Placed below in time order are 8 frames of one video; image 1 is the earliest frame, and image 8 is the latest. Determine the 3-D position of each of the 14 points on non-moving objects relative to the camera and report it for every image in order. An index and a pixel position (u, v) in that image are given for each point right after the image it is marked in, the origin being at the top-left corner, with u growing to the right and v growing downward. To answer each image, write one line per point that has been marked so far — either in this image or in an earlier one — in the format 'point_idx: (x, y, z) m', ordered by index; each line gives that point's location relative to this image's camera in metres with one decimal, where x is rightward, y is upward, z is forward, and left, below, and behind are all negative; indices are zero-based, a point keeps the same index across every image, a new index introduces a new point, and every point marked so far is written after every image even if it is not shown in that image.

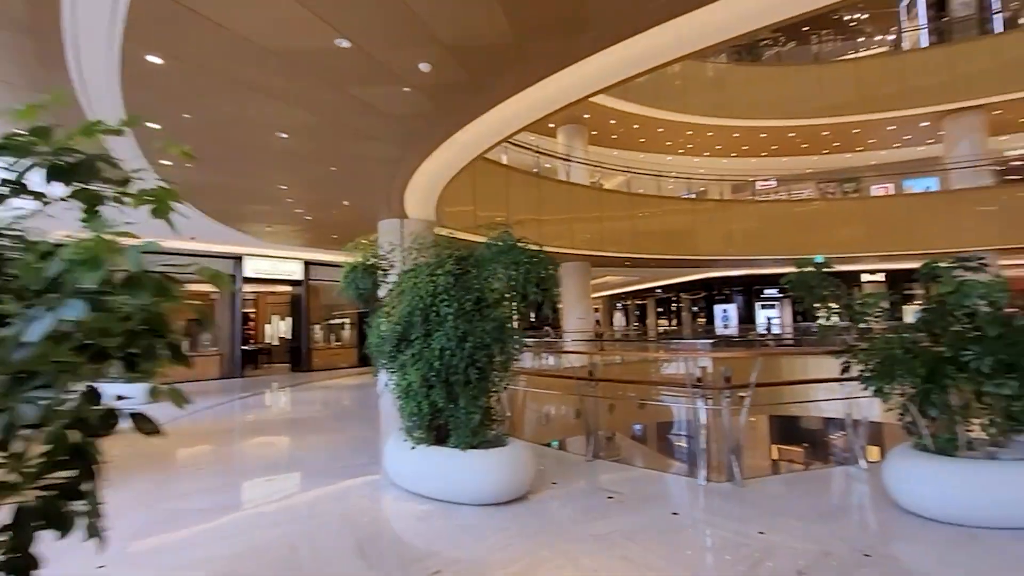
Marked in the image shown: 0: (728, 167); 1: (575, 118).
0: (+7.6, +4.3, +16.9) m
1: (+1.8, +4.7, +13.4) m
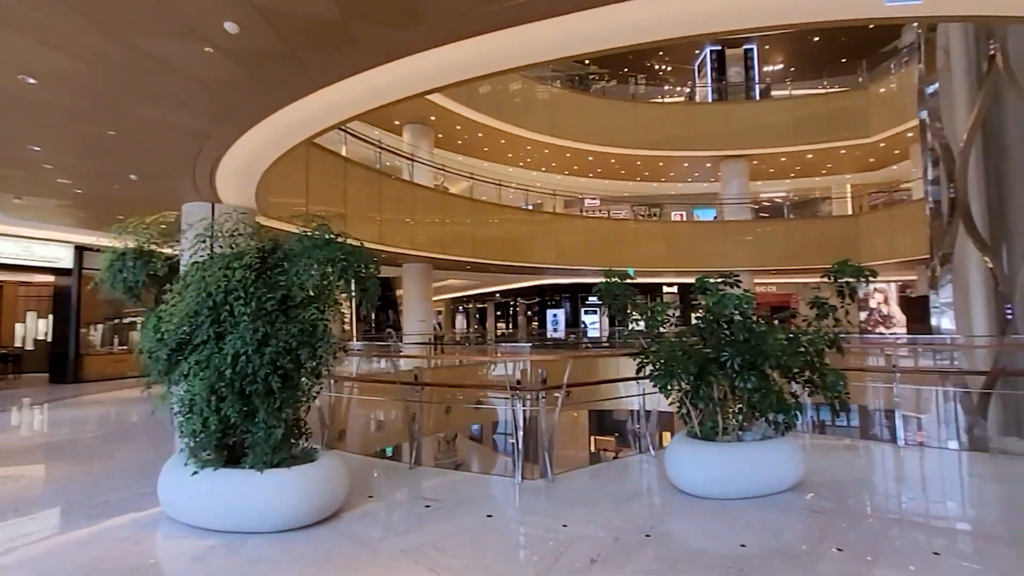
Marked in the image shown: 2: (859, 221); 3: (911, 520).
0: (+1.9, +4.0, +18.4) m
1: (-2.5, +4.7, +13.3) m
2: (+10.9, +2.1, +15.2) m
3: (+2.6, -1.5, +3.0) m
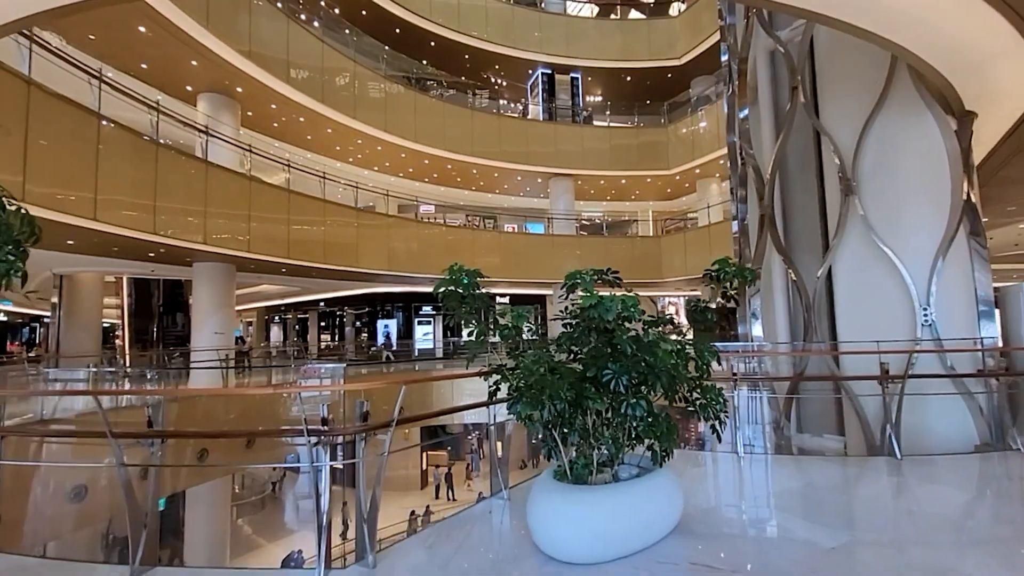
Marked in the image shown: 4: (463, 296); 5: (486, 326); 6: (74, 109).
0: (-4.2, +3.7, +17.2) m
1: (-6.6, +4.5, +11.0) m
2: (+5.3, +1.6, +17.2) m
3: (+1.5, -1.5, +2.9) m
4: (-0.3, 0.0, +3.0) m
5: (-0.1, -0.2, +3.0) m
6: (-6.2, +2.5, +6.7) m
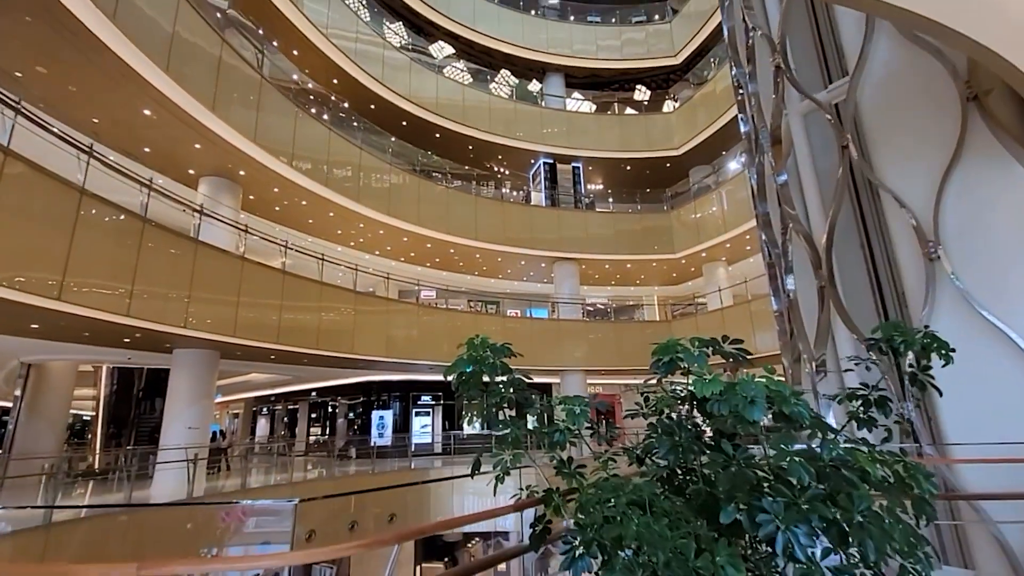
0: (-4.1, +0.6, +16.9) m
1: (-6.5, +2.6, +10.8) m
2: (+5.5, -1.3, +16.5) m
3: (+1.7, -1.8, +1.8) m
4: (-0.1, -0.4, +2.2) m
5: (0.0, -0.6, +2.2) m
6: (-6.0, +1.4, +6.3) m
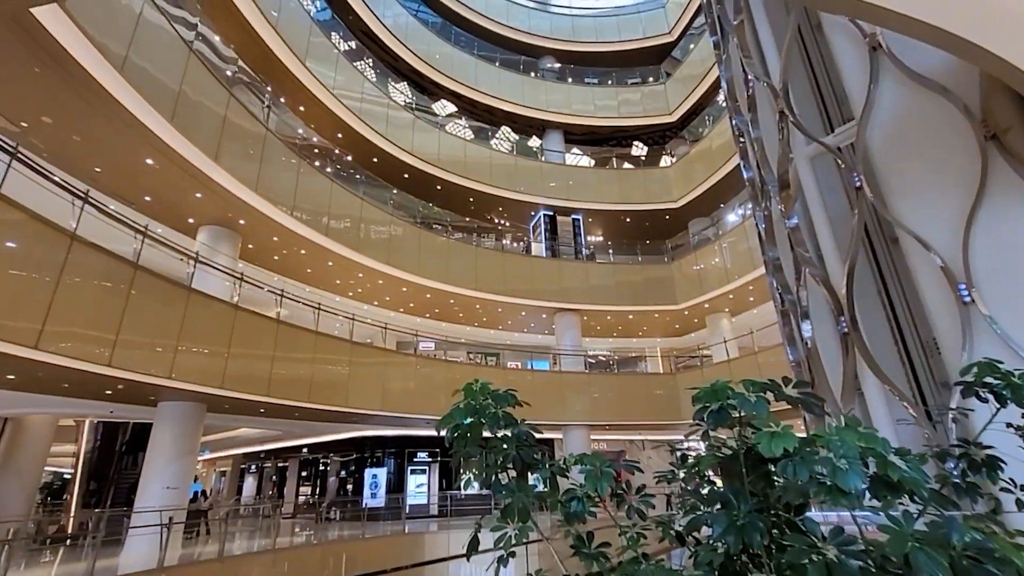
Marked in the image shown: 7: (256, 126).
0: (-4.1, -1.1, +16.6) m
1: (-6.5, +1.5, +10.8) m
2: (+5.5, -3.0, +16.0) m
3: (+1.7, -1.9, +1.3) m
4: (-0.1, -0.6, +1.9) m
5: (0.0, -0.7, +1.8) m
6: (-6.0, +0.8, +6.1) m
7: (-5.8, +3.7, +10.9) m
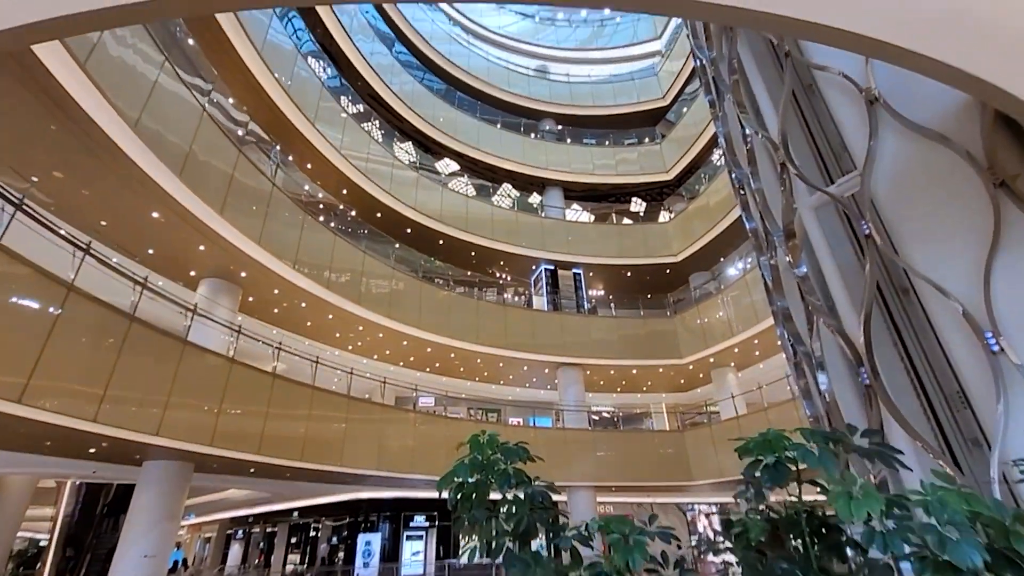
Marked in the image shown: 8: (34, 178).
0: (-4.0, -2.9, +16.2) m
1: (-6.4, +0.3, +10.8) m
2: (+5.6, -4.8, +15.4) m
3: (+1.8, -2.0, +1.0) m
4: (-0.1, -0.7, +1.7) m
5: (+0.1, -0.9, +1.6) m
6: (-5.9, +0.1, +6.1) m
7: (-5.8, +2.5, +11.1) m
8: (-8.1, +1.9, +8.1) m
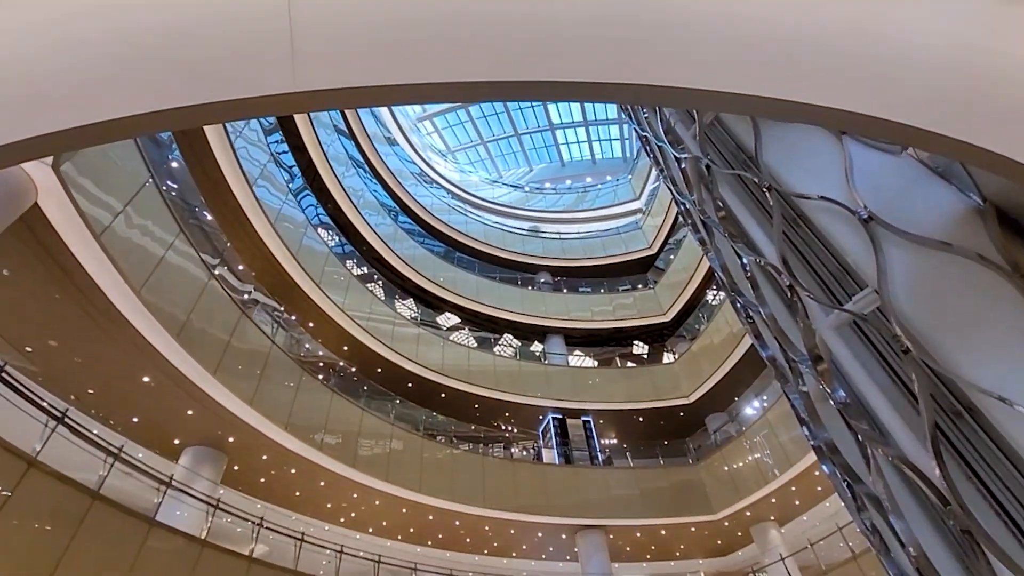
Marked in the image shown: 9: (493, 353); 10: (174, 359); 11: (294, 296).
0: (-3.6, -7.8, +14.2) m
1: (-6.3, -3.2, +10.0) m
2: (+6.0, -8.8, +12.9) m
3: (+1.9, -1.9, 0.0) m
4: (0.0, -1.0, +1.1) m
5: (+0.2, -1.1, +1.0) m
6: (-5.8, -1.9, +5.5) m
7: (-5.7, -1.2, +11.1) m
8: (-8.1, -1.0, +8.0) m
9: (-0.7, -2.6, +19.0) m
10: (-6.0, -1.2, +8.5) m
11: (-6.3, -0.2, +13.9) m
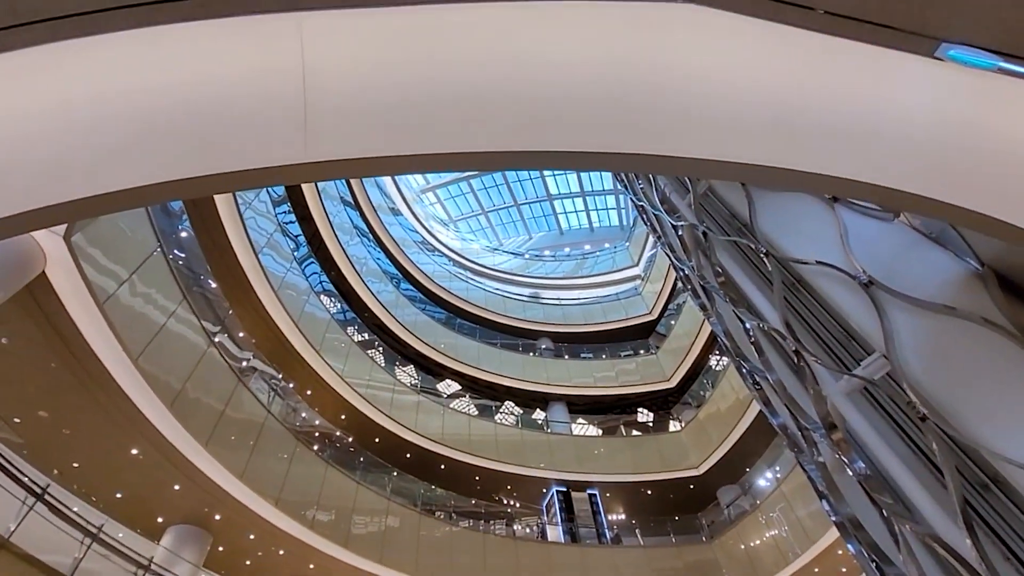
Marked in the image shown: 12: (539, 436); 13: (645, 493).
0: (-3.5, -9.7, +13.0) m
1: (-6.2, -4.6, +9.5) m
2: (+6.1, -10.5, +11.6) m
3: (+1.9, -1.9, -0.2) m
4: (0.0, -1.2, +0.9) m
5: (+0.2, -1.3, +0.8) m
6: (-5.8, -2.7, +5.2) m
7: (-5.7, -2.8, +10.8) m
8: (-8.0, -2.1, +7.8) m
9: (-0.7, -5.1, +18.4) m
10: (-6.0, -2.4, +8.3) m
11: (-6.3, -2.1, +13.8) m
12: (+1.0, -5.7, +18.5) m
13: (+4.9, -7.6, +17.8) m
